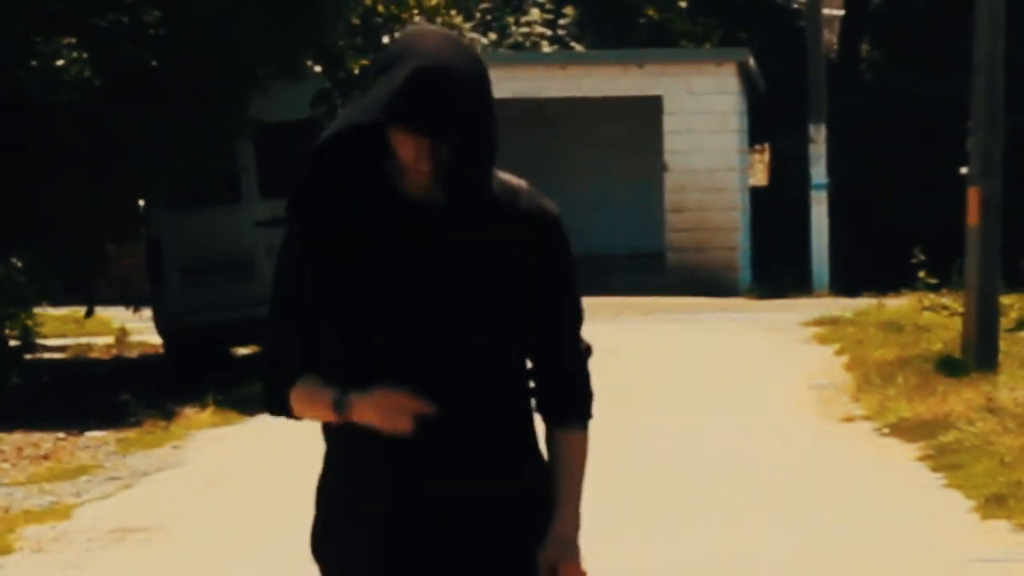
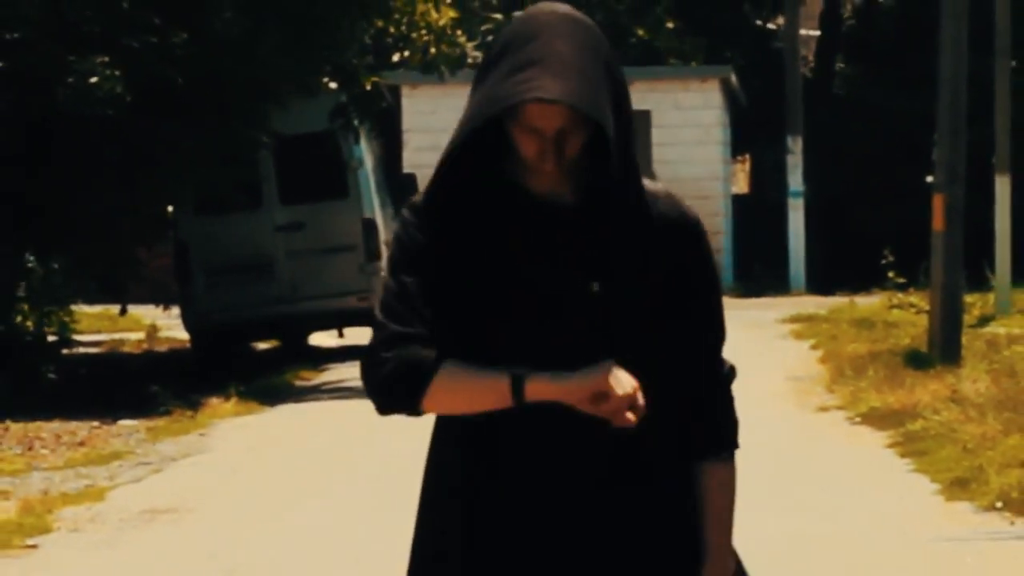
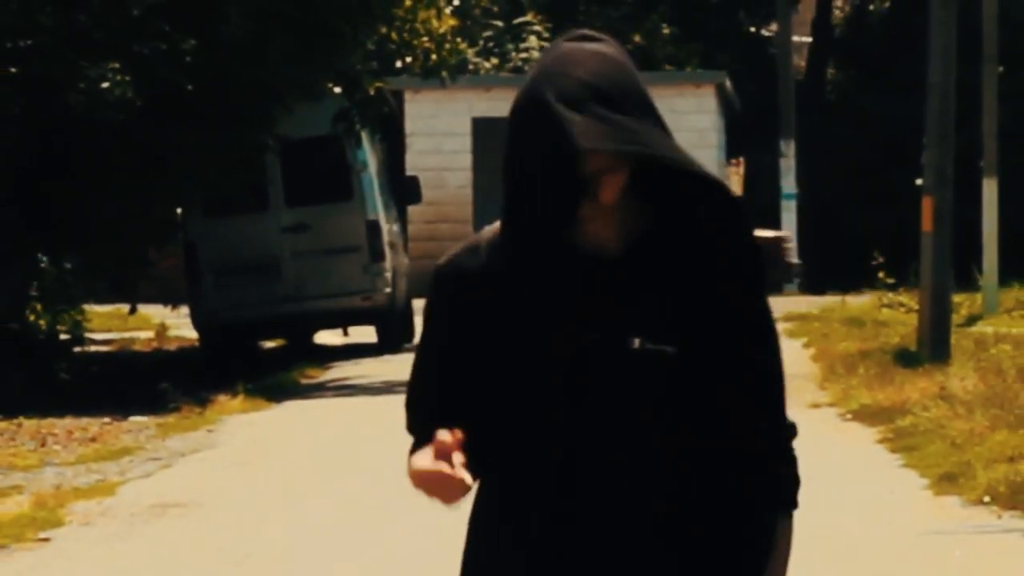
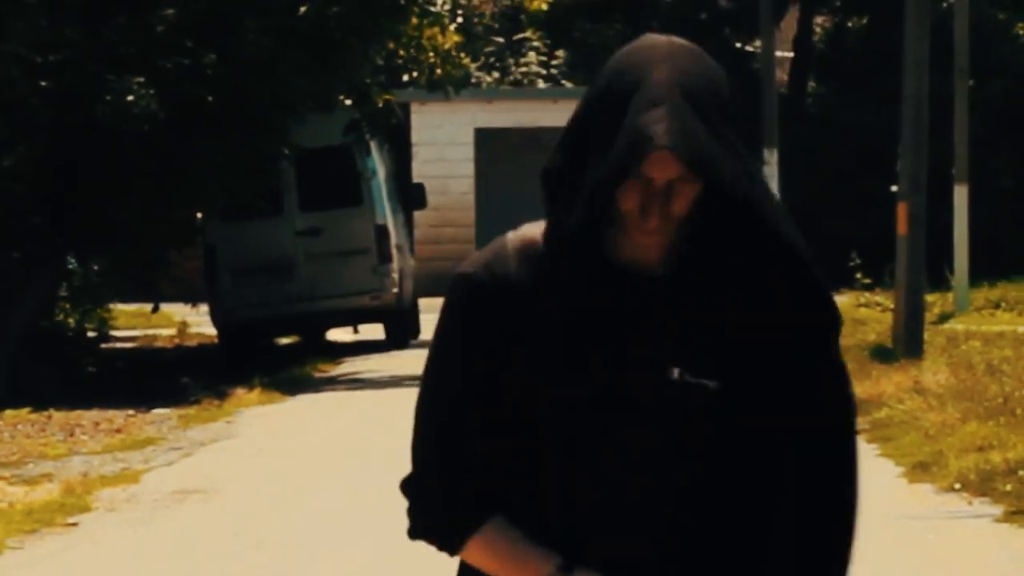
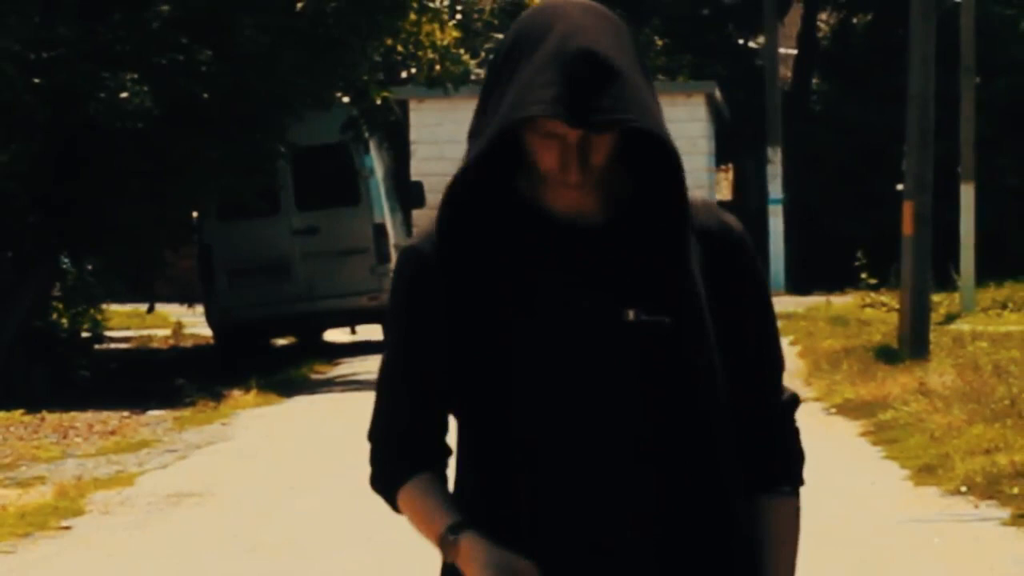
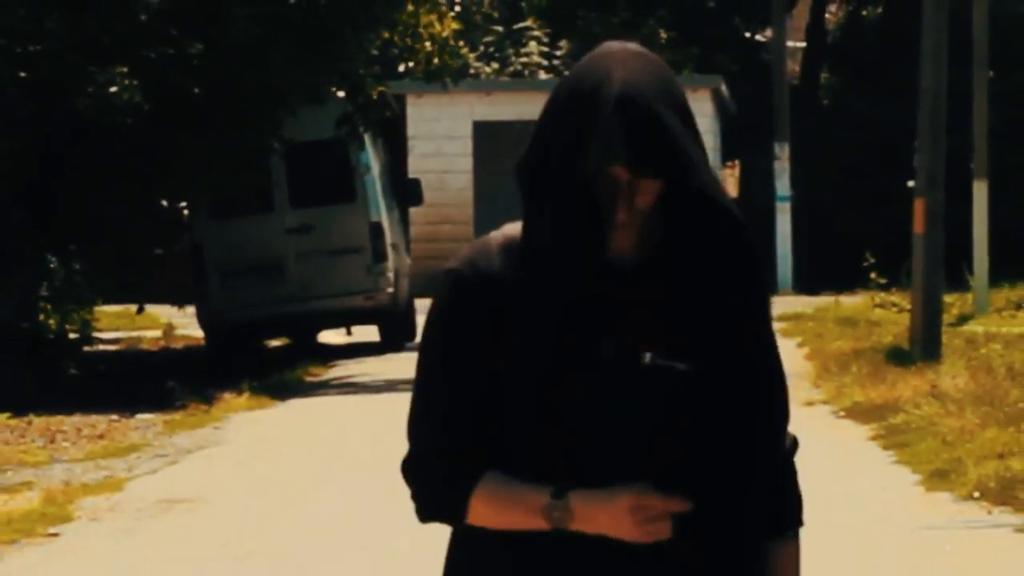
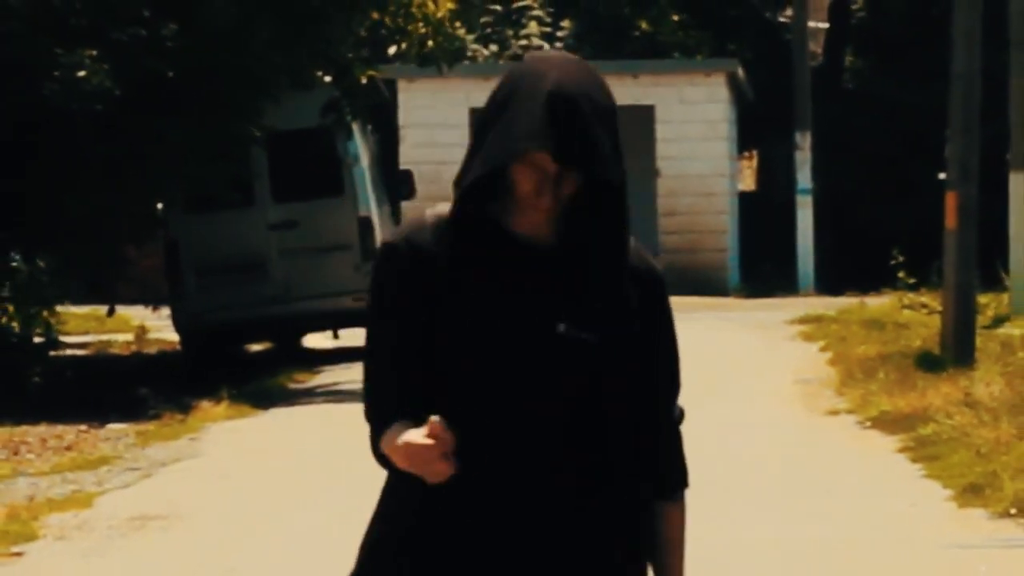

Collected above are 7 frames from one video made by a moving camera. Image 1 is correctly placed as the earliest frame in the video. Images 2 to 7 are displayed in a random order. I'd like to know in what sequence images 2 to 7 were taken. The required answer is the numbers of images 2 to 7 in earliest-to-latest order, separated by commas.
7, 2, 3, 6, 5, 4
